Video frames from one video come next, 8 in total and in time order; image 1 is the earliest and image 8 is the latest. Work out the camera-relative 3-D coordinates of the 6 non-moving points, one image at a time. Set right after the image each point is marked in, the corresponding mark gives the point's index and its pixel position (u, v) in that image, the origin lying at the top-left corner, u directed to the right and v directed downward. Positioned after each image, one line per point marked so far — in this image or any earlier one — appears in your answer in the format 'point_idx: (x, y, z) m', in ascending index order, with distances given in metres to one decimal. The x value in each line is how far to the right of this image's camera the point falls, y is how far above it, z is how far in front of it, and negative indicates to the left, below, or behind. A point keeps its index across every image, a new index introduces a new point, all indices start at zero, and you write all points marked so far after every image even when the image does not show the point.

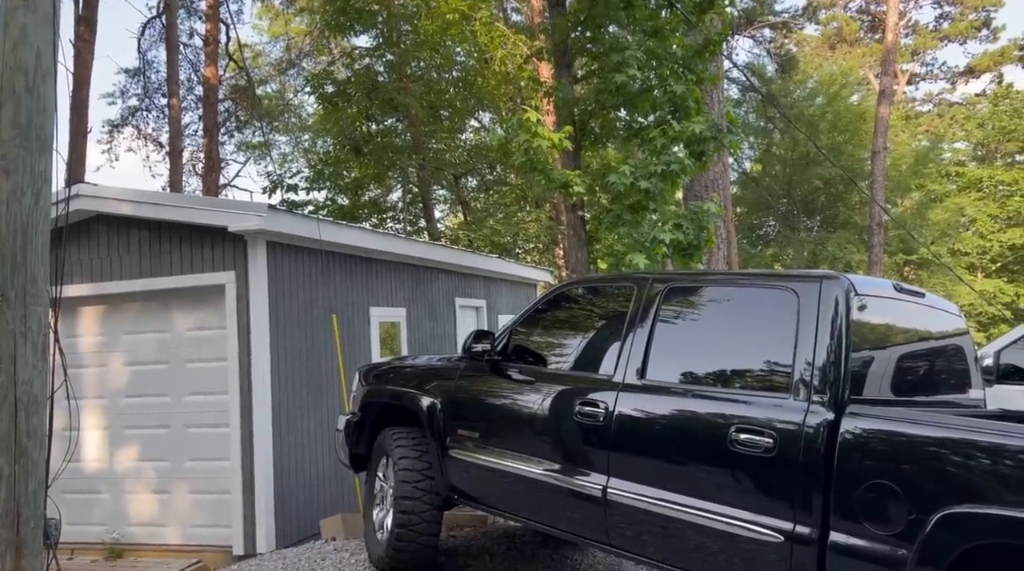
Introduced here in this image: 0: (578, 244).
0: (+0.7, +0.5, +9.1) m
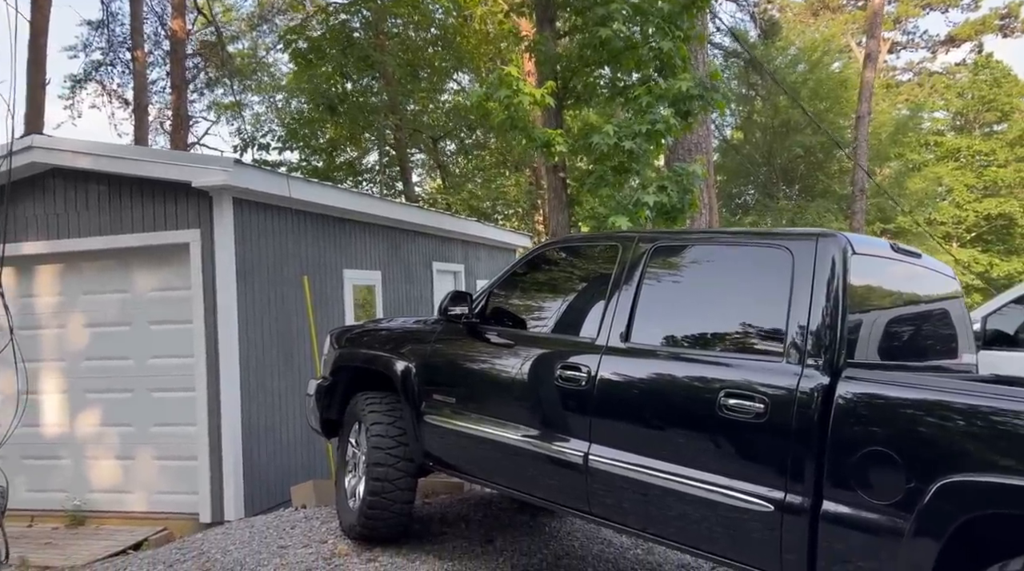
0: (+0.5, +0.9, +8.8) m
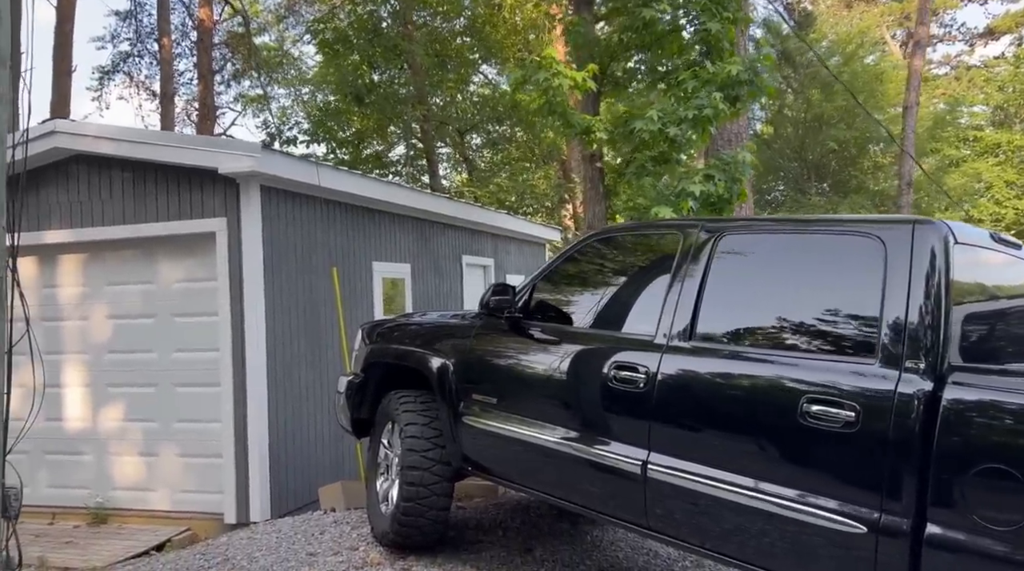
0: (+0.9, +0.9, +8.5) m
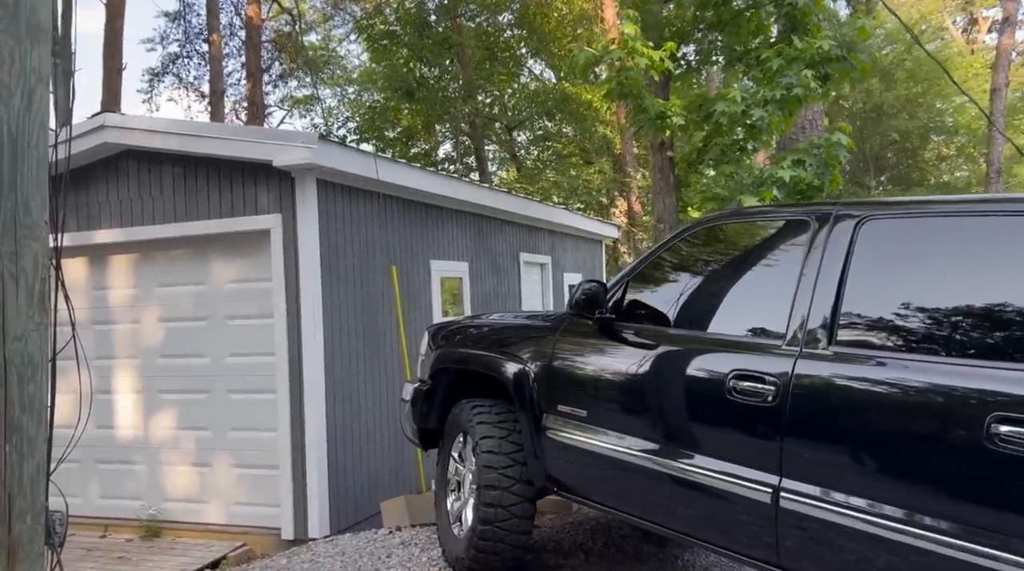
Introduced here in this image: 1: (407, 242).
0: (+1.5, +0.9, +8.0) m
1: (-0.9, +0.4, +7.1) m
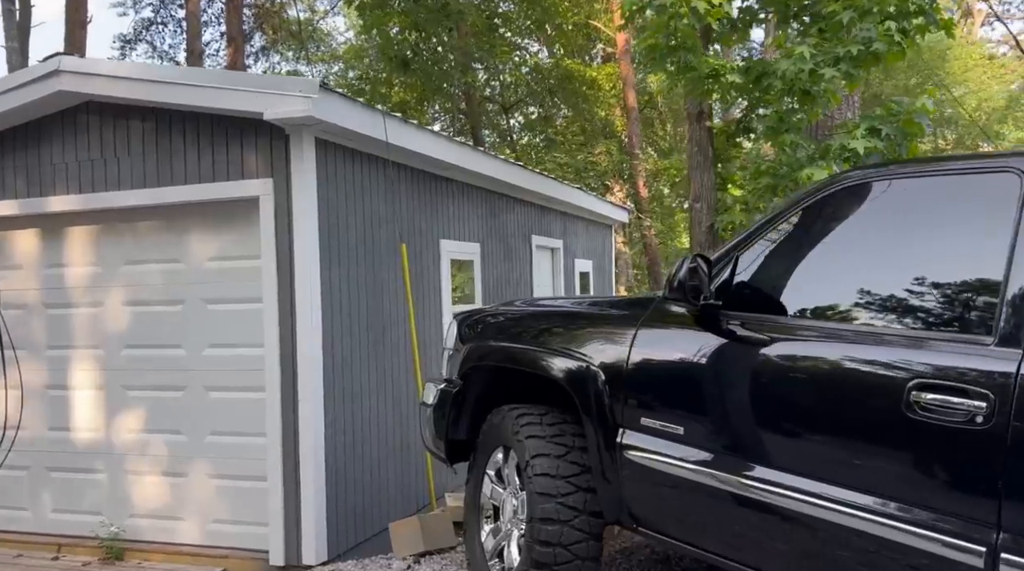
0: (+1.7, +1.0, +7.1) m
1: (-0.7, +0.5, +6.2) m
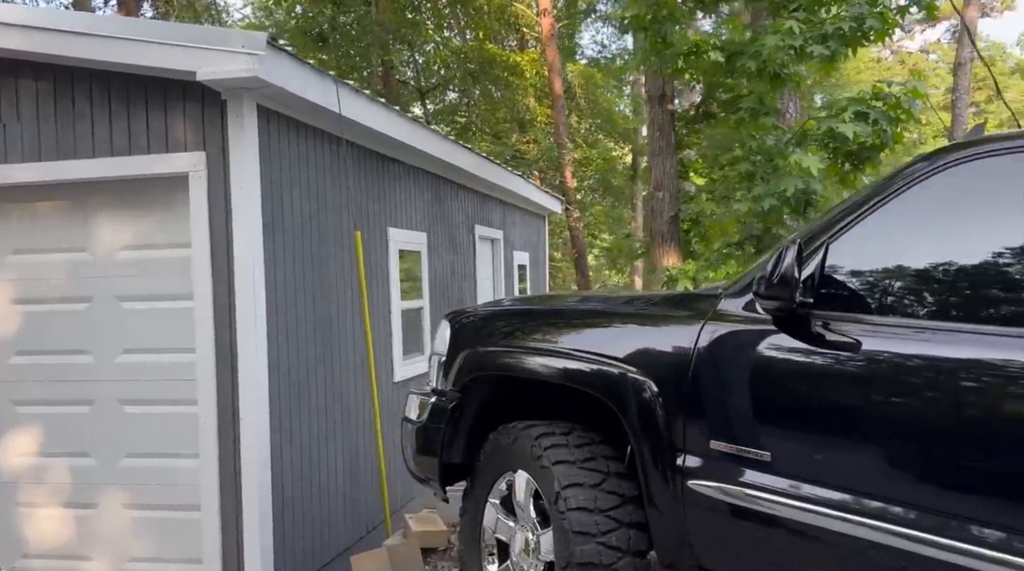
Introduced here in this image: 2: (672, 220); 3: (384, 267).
0: (+1.3, +1.1, +6.7) m
1: (-1.0, +0.6, +5.5) m
2: (+1.3, +0.5, +6.7) m
3: (-0.9, +0.1, +5.8) m
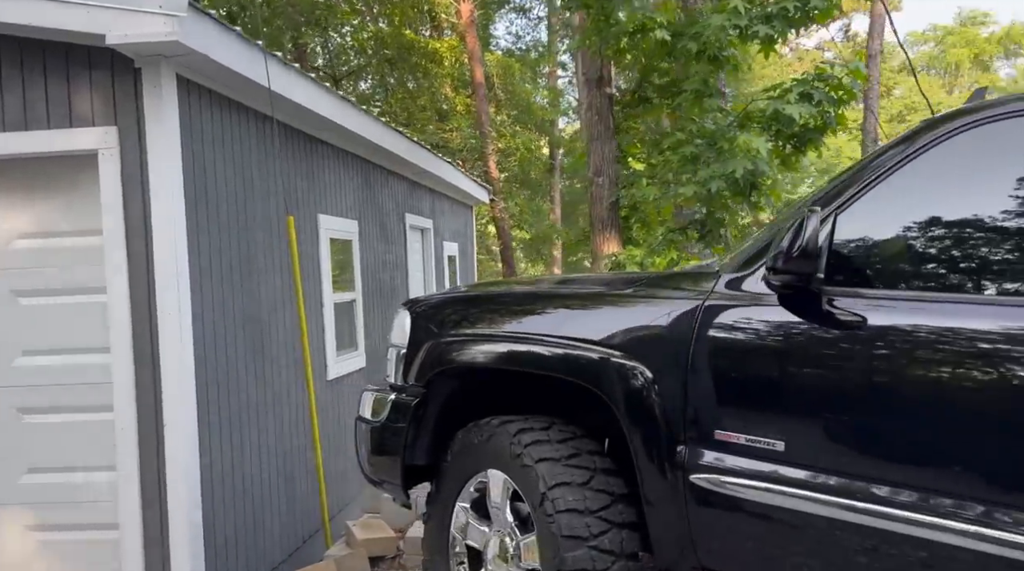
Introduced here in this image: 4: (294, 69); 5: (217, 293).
0: (+0.7, +1.2, +6.5) m
1: (-1.4, +0.6, +5.1) m
2: (+0.8, +0.6, +6.5) m
3: (-1.3, +0.2, +5.4) m
4: (-1.2, +1.2, +4.6) m
5: (-1.5, 0.0, +4.1) m
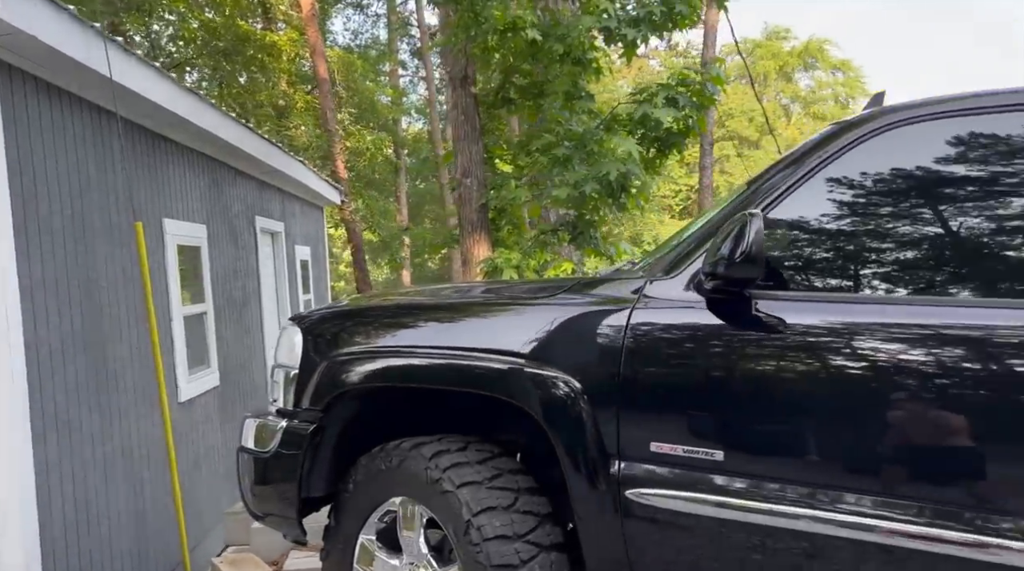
0: (-0.3, +1.2, +6.3) m
1: (-2.1, +0.5, +4.5) m
2: (-0.3, +0.6, +6.4) m
3: (-2.1, +0.1, +4.8) m
4: (-1.9, +1.2, +4.1) m
5: (-2.0, -0.1, +3.5) m
